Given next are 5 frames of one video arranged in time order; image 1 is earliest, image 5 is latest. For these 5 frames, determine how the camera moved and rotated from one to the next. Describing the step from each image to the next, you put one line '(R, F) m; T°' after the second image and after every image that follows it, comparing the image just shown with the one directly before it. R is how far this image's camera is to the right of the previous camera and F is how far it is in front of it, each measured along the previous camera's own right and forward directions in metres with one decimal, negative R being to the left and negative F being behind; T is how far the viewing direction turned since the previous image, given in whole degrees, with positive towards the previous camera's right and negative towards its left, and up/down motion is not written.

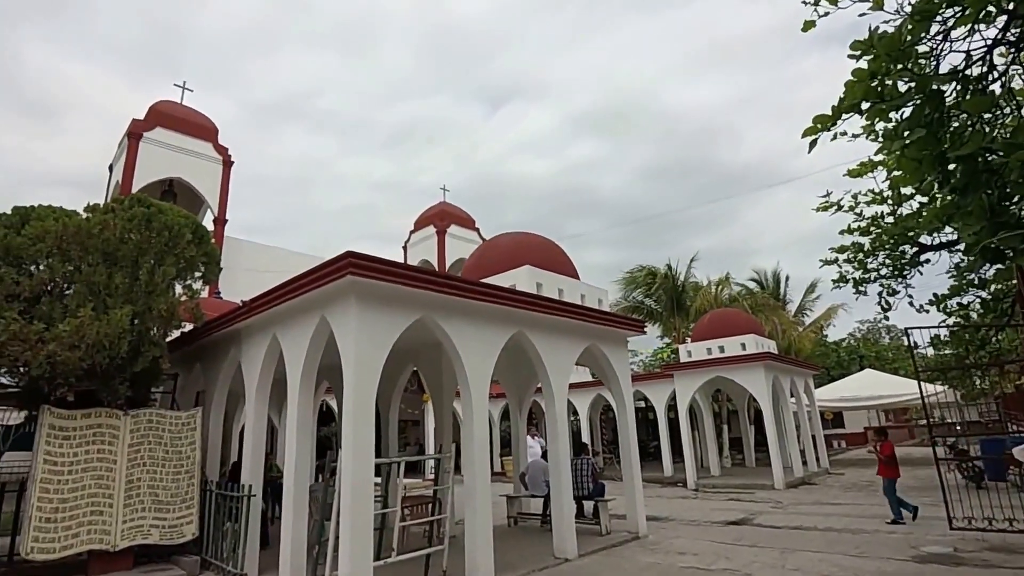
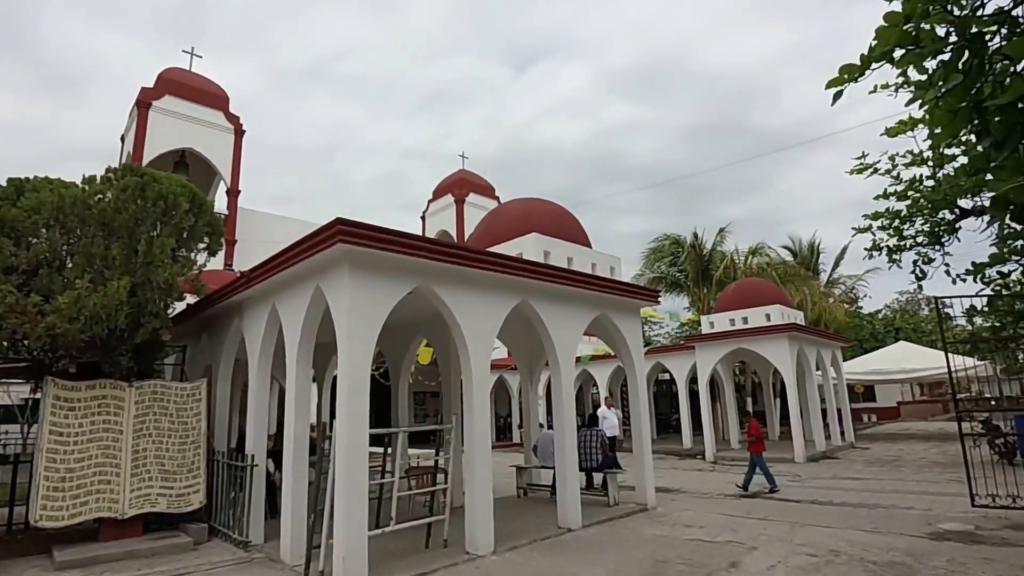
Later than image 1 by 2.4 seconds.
(+0.3, +0.1) m; -2°
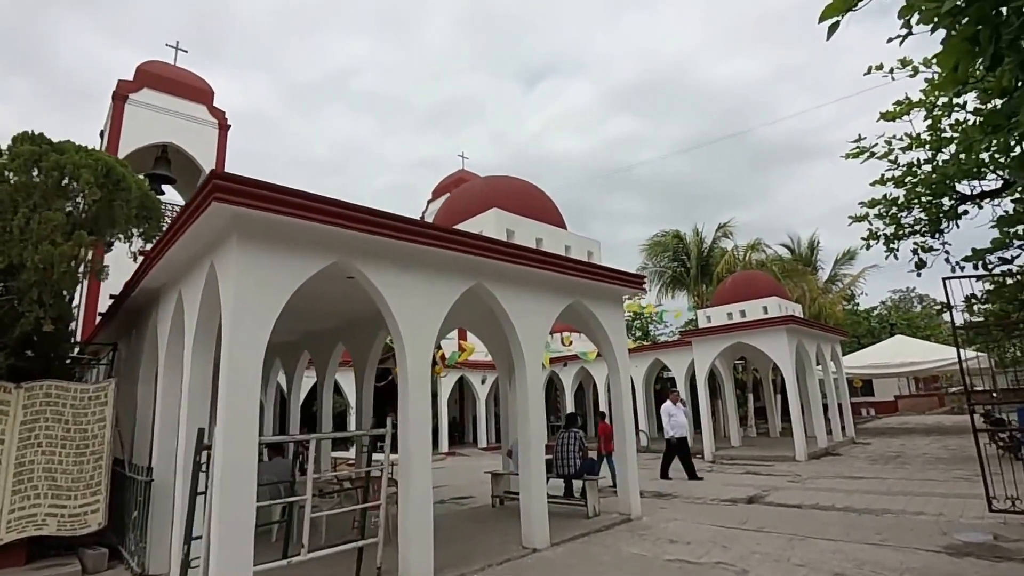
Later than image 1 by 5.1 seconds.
(+0.5, +1.0) m; 0°
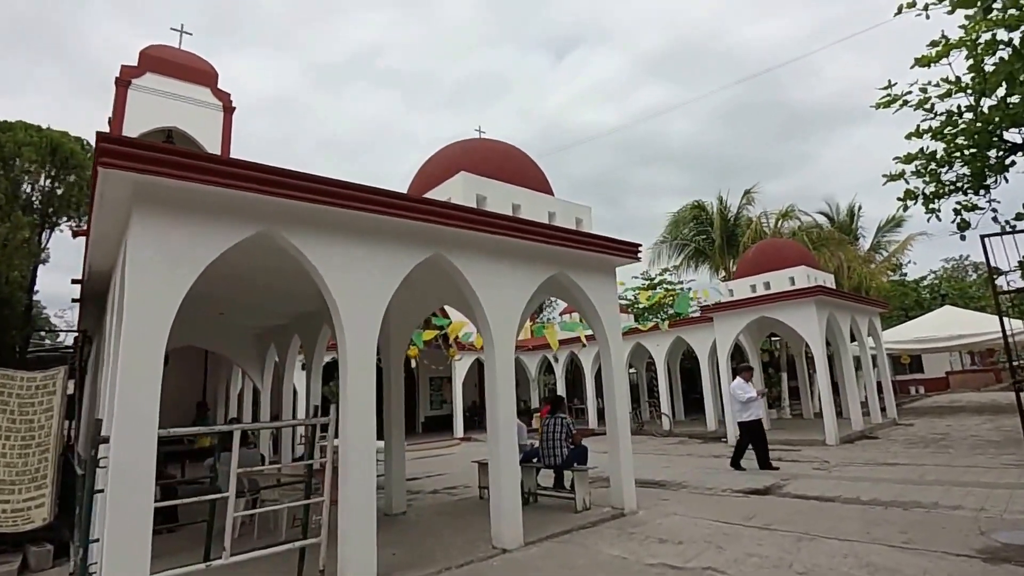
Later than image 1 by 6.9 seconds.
(+0.7, +0.6) m; -3°
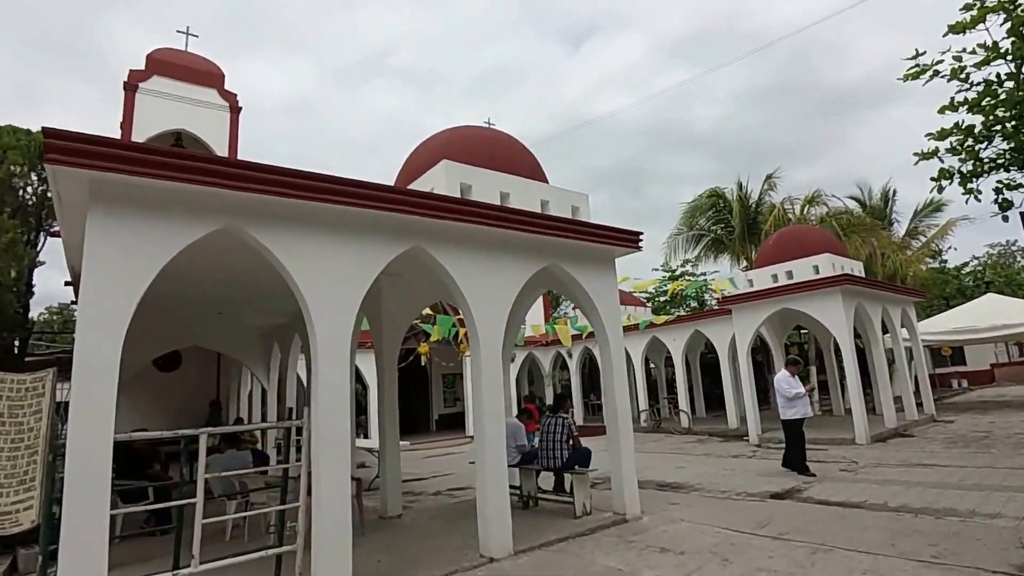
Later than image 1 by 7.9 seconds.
(+0.4, +0.3) m; -3°
